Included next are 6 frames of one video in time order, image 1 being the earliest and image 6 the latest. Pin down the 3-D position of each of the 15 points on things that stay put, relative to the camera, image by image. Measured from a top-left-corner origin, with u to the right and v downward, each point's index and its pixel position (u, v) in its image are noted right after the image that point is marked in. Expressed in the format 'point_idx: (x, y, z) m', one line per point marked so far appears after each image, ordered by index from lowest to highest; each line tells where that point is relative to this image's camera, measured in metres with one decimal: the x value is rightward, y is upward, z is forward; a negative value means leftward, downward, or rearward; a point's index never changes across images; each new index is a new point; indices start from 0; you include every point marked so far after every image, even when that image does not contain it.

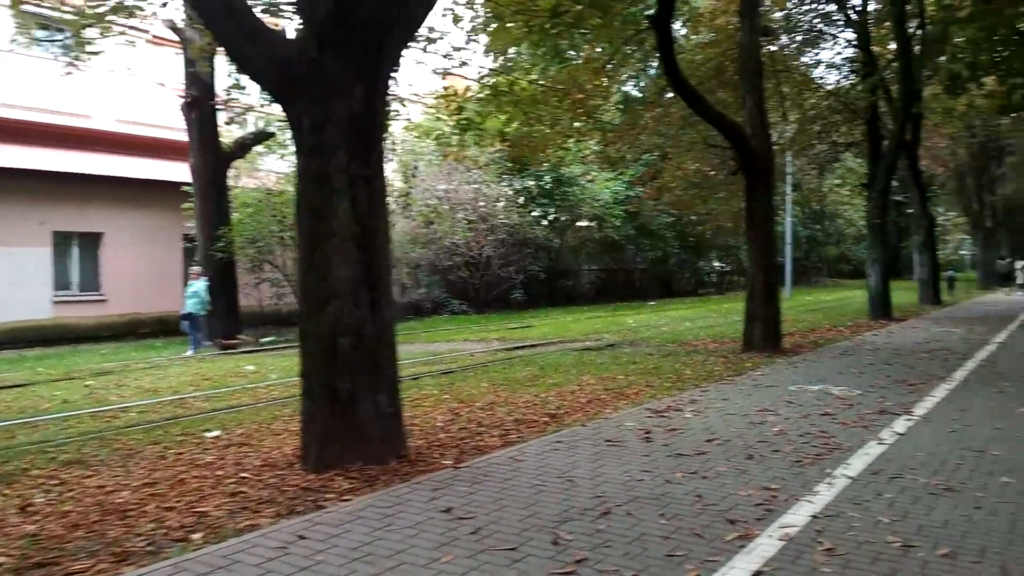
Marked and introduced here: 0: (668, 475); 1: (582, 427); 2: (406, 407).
0: (+1.1, -1.3, +6.0) m
1: (+0.6, -1.3, +7.8) m
2: (-1.3, -1.5, +10.4) m
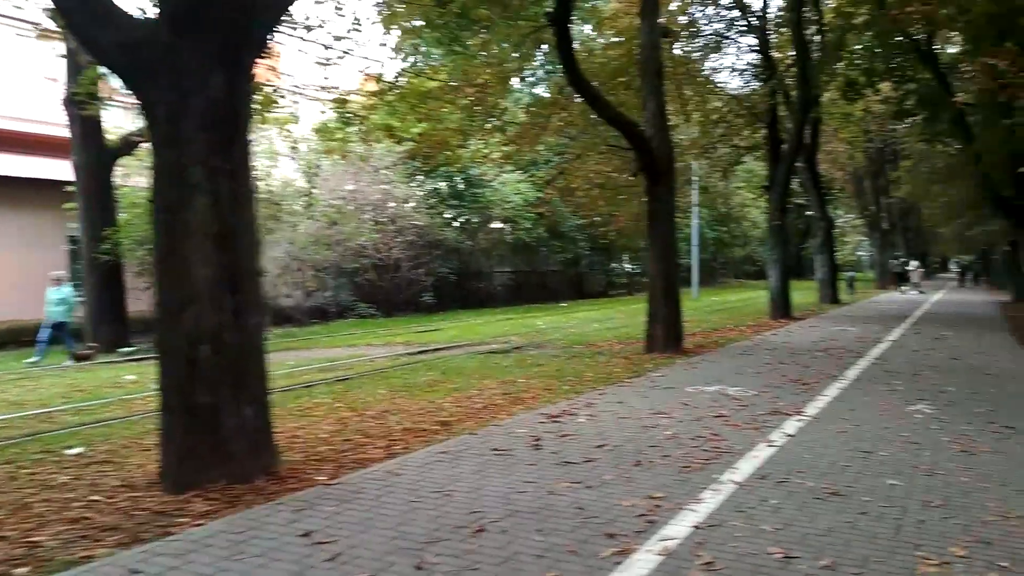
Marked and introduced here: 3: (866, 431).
0: (+0.3, -1.3, +5.7) m
1: (-0.4, -1.3, +7.4) m
2: (-2.6, -1.5, +9.9) m
3: (+3.1, -1.3, +7.4) m
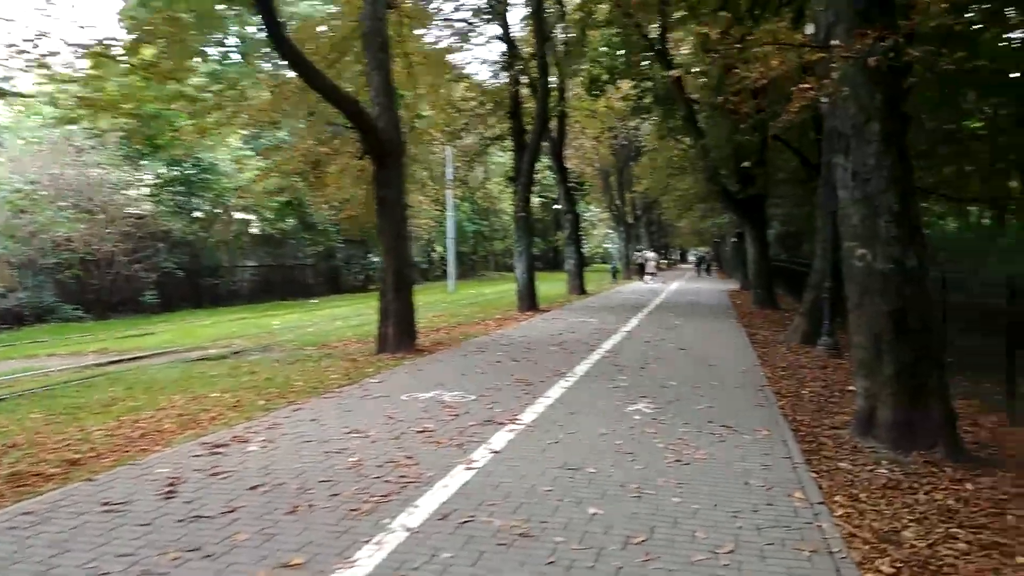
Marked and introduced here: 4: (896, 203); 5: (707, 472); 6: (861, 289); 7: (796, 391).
0: (-1.7, -1.3, +4.1) m
1: (-2.8, -1.3, +5.6) m
2: (-5.6, -1.5, +7.4) m
3: (+0.5, -1.2, +6.5) m
4: (+3.0, +0.7, +6.6) m
5: (+1.3, -1.2, +5.7) m
6: (+2.8, 0.0, +6.8) m
7: (+3.2, -1.2, +9.6) m
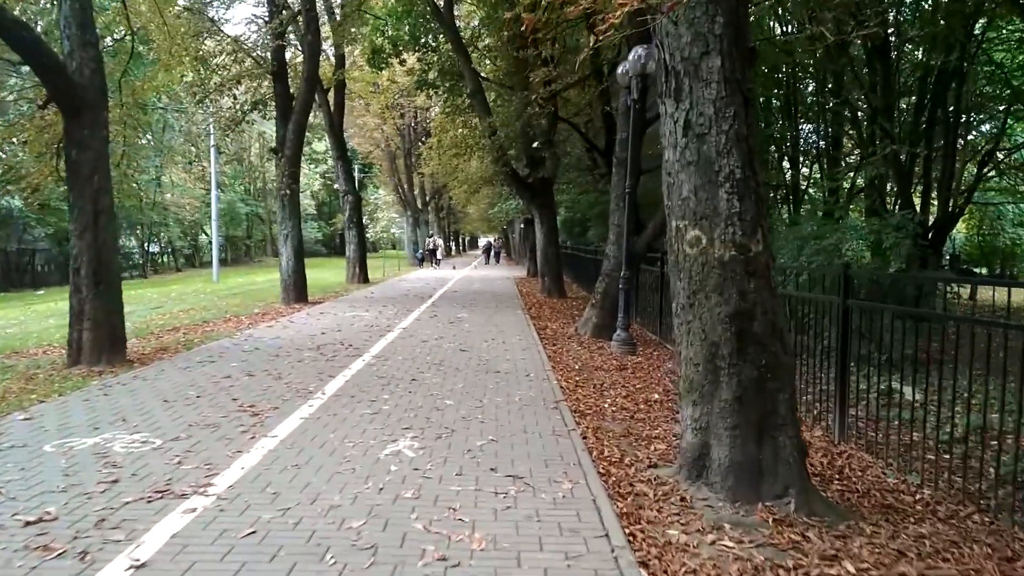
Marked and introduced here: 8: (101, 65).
0: (-2.7, -1.4, +1.3) m
1: (-4.1, -1.3, +2.5) m
2: (-7.2, -1.5, +3.6) m
3: (-1.1, -1.2, +4.2) m
4: (+1.3, +0.7, +4.8) m
5: (-0.1, -1.2, +3.5) m
6: (+1.1, 0.0, +5.0) m
7: (+0.8, -1.1, +7.9) m
8: (-5.0, +2.7, +10.4) m
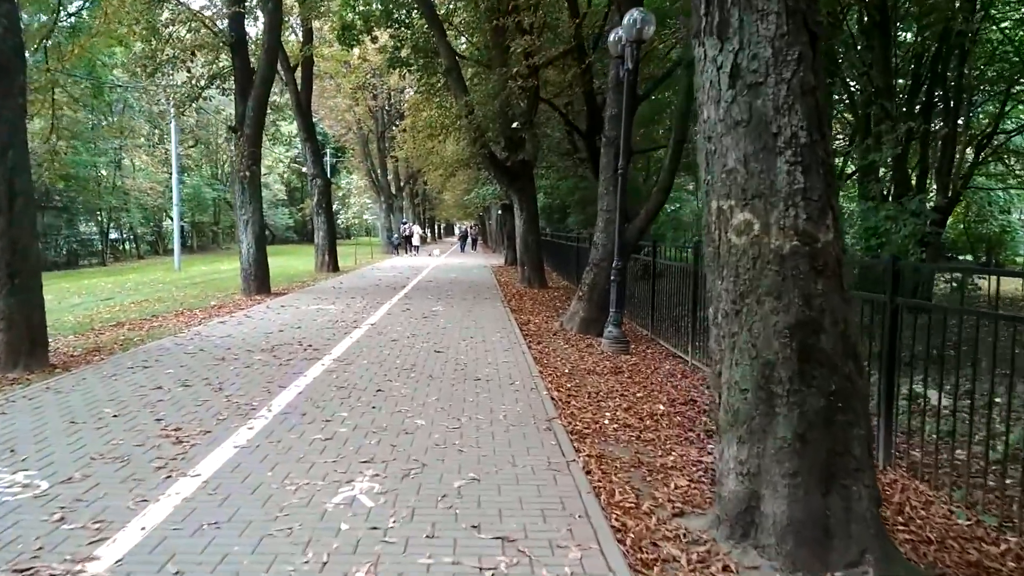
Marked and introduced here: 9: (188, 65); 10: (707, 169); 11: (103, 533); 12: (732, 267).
0: (-2.6, -1.4, 0.0) m
1: (-4.1, -1.4, +1.2) m
2: (-7.2, -1.6, +2.2) m
3: (-1.1, -1.2, +2.9) m
4: (+1.3, +0.7, +3.6) m
5: (-0.1, -1.3, +2.3) m
6: (+1.0, 0.0, +3.8) m
7: (+0.7, -1.1, +6.7) m
8: (-5.2, +2.8, +8.9) m
9: (-7.3, +5.0, +19.3) m
10: (+0.9, +0.6, +3.9) m
11: (-1.9, -1.1, +3.9) m
12: (+1.0, +0.1, +3.8) m
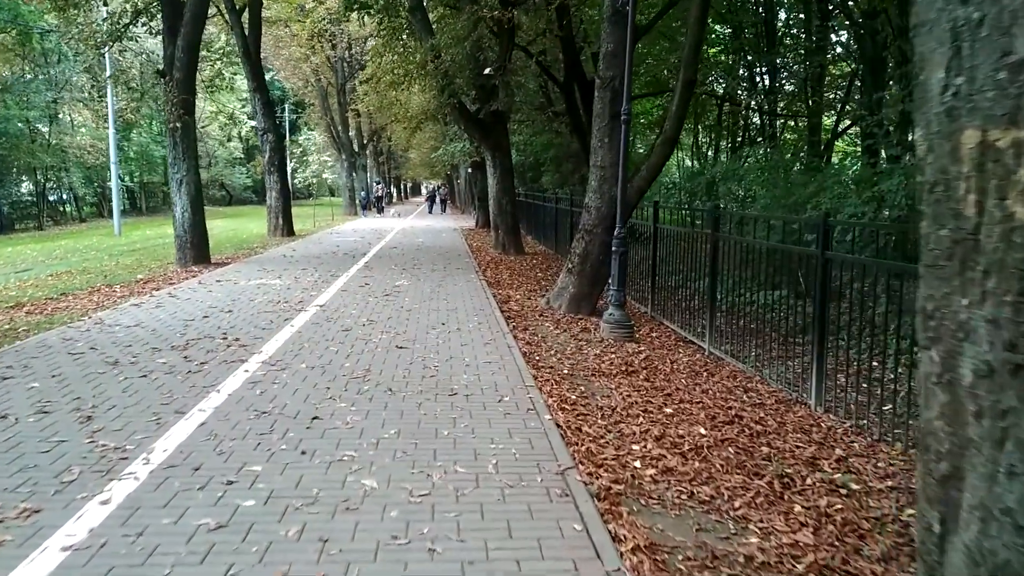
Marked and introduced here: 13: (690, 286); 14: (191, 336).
0: (-2.4, -1.7, -2.1) m
1: (-3.9, -1.6, -1.0) m
2: (-7.1, -1.8, -0.1) m
3: (-1.0, -1.3, +0.9) m
4: (+1.3, +0.6, +1.6) m
5: (0.0, -1.4, +0.3) m
6: (+1.1, 0.0, +1.8) m
7: (+0.6, -1.0, +4.7) m
8: (-5.4, +2.9, +6.5) m
9: (-7.9, +5.6, +16.7) m
10: (+1.0, +0.5, +1.9) m
11: (-1.8, -1.2, +1.9) m
12: (+1.1, 0.0, +1.8) m
13: (+2.1, 0.0, +9.9) m
14: (-3.0, -0.4, +8.0) m
